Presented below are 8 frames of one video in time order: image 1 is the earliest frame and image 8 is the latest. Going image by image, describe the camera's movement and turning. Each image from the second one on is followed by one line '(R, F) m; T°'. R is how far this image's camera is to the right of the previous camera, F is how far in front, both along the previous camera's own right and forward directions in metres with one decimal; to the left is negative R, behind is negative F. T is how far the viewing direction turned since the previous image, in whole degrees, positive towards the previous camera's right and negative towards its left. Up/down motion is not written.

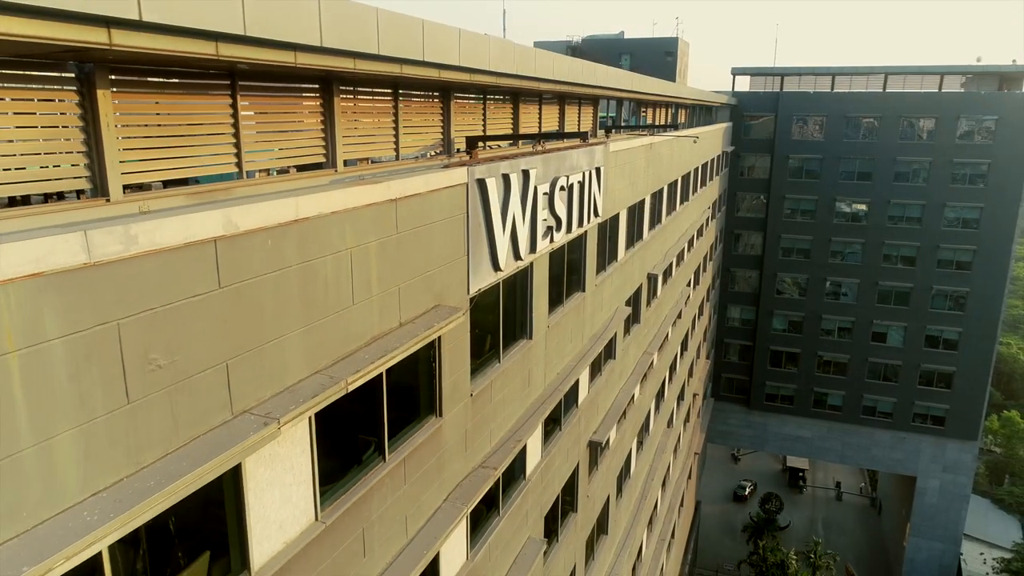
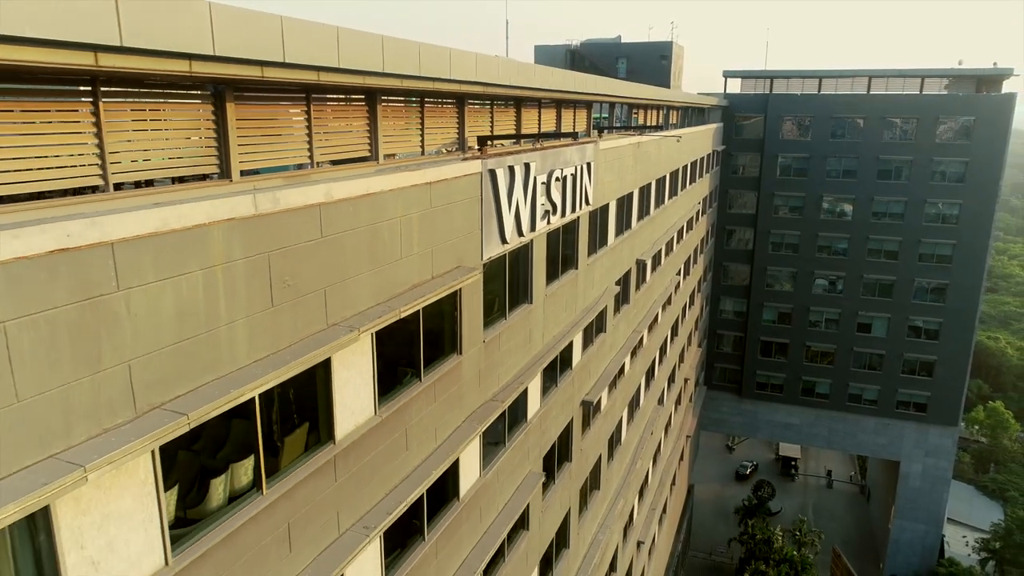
(-0.1, -2.4) m; 0°
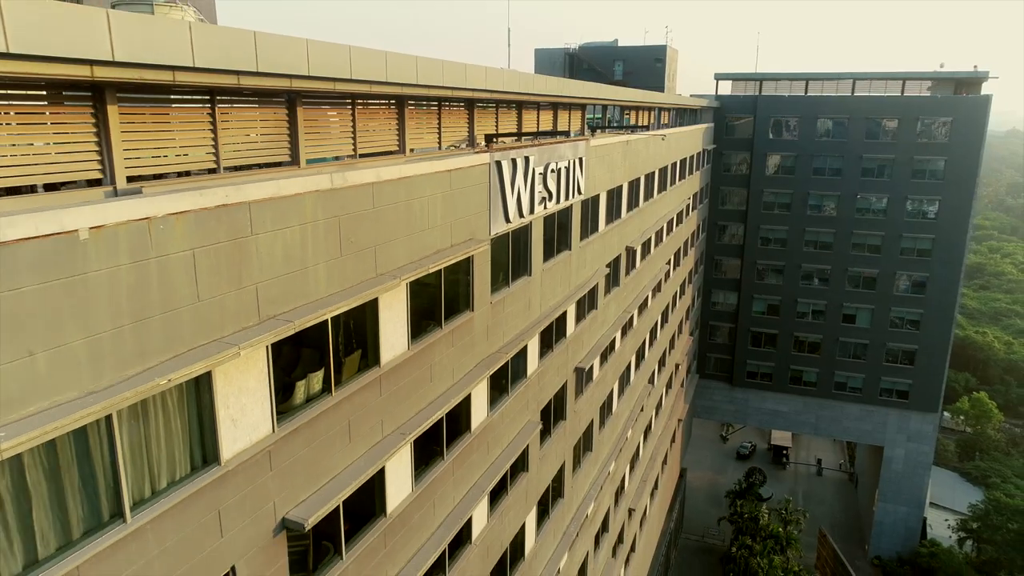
(0.0, -2.6) m; 0°
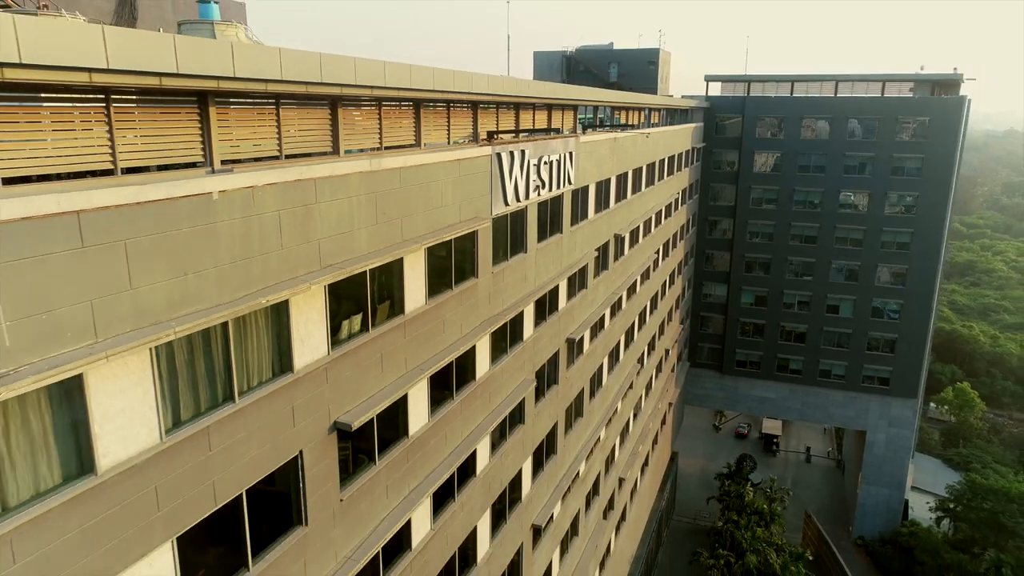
(+0.1, -2.7) m; 0°
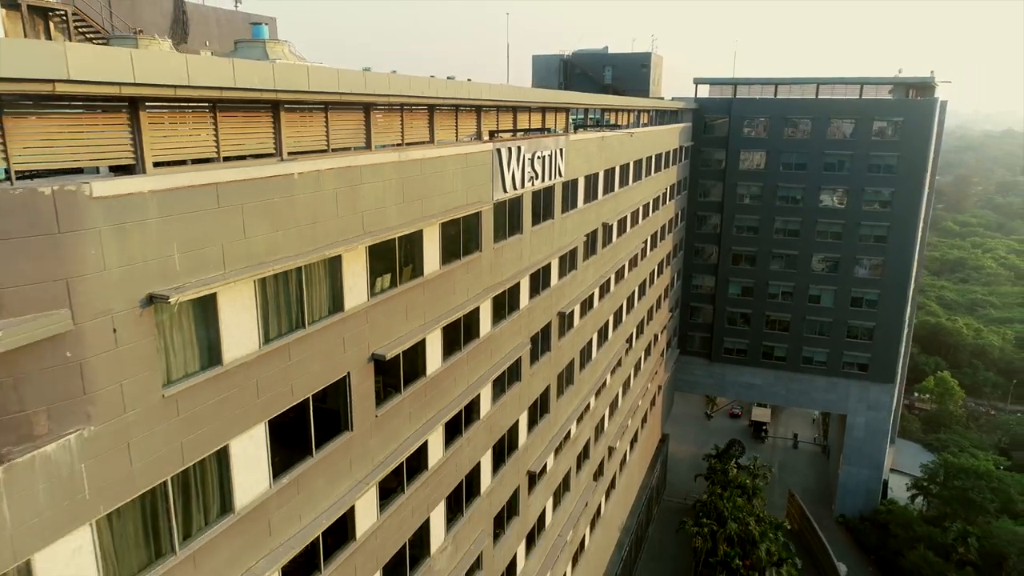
(+0.1, -3.4) m; 0°
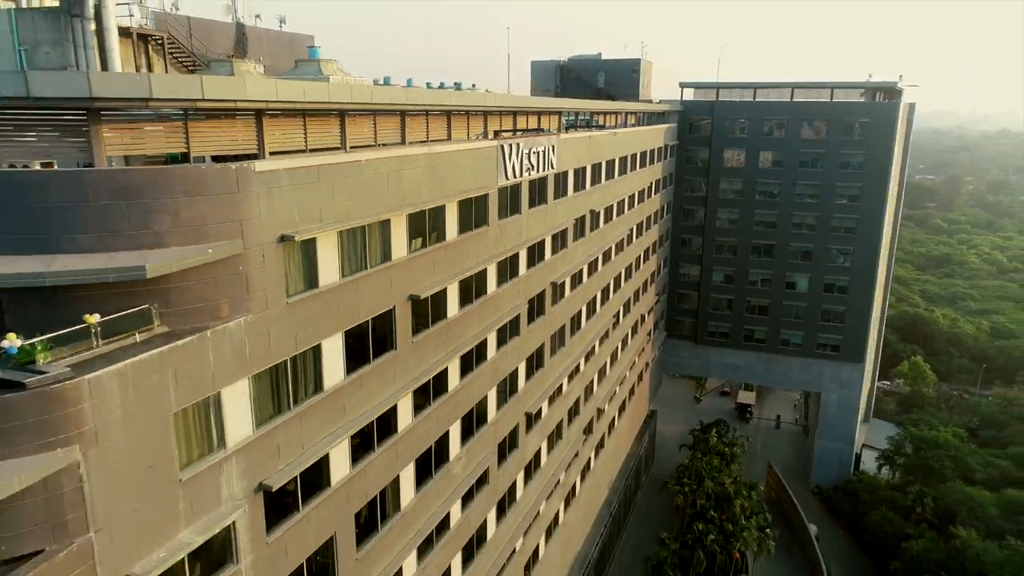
(0.0, -5.3) m; 0°
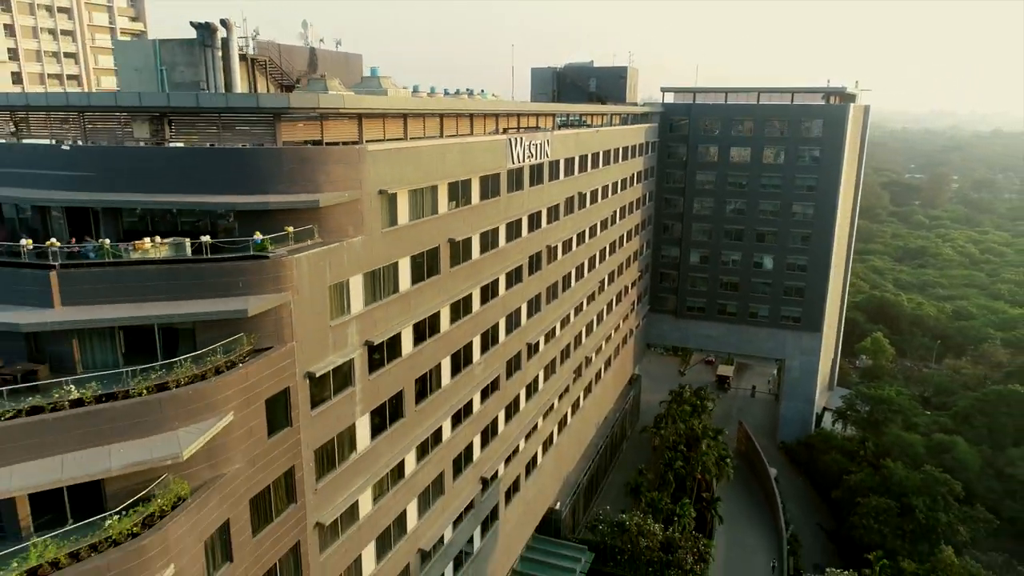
(-0.2, -9.6) m; 0°
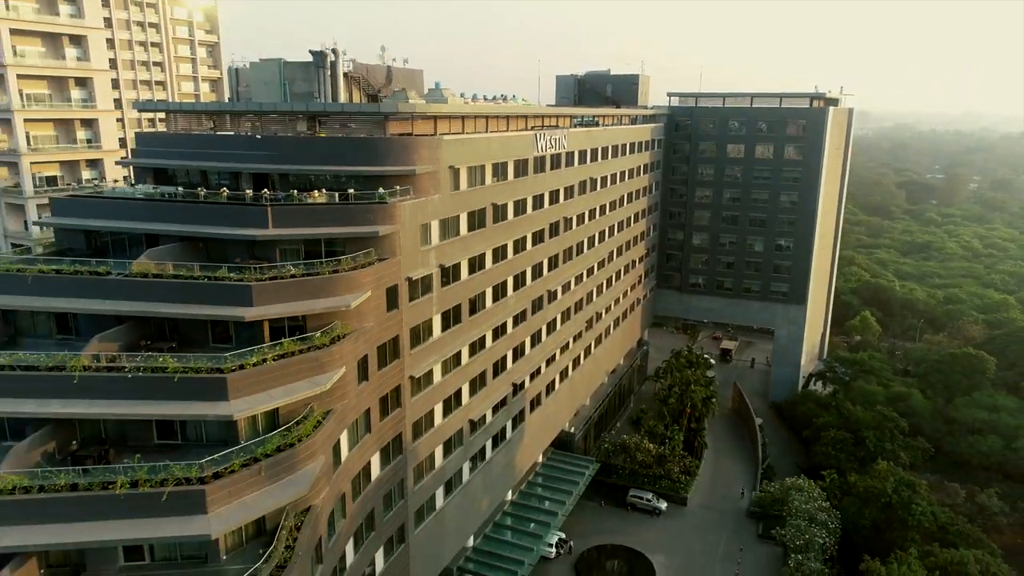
(+0.2, -12.7) m; -2°
